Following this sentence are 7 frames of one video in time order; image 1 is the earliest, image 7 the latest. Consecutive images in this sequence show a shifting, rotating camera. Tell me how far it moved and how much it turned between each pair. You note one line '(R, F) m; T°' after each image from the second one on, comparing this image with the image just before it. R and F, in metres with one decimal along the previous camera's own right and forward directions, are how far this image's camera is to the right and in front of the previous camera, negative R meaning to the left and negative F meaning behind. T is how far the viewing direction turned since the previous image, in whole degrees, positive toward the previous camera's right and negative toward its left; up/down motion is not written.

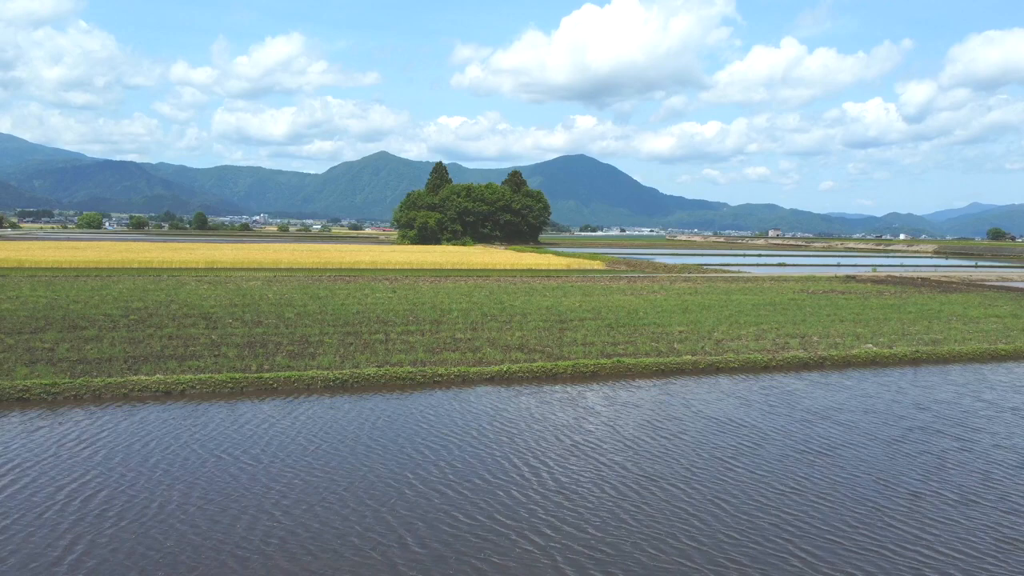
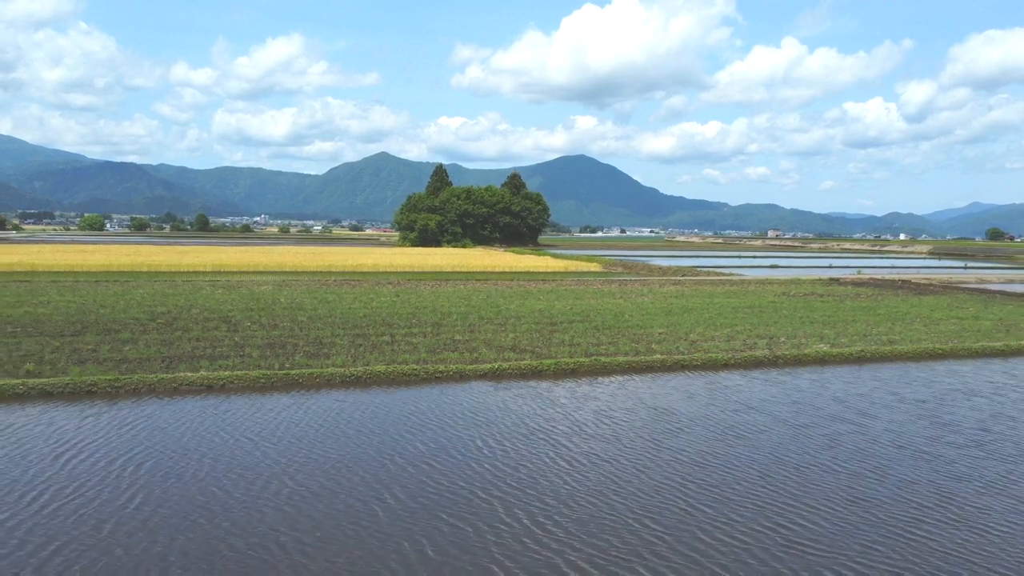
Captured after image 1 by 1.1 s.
(+0.1, -0.9) m; 0°
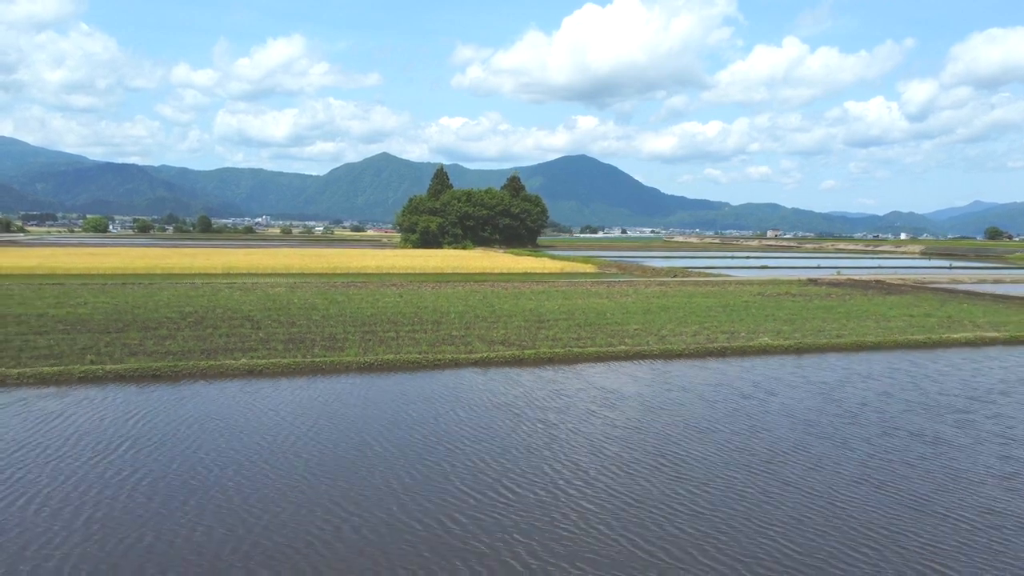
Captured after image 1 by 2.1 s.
(+0.2, -1.4) m; 0°
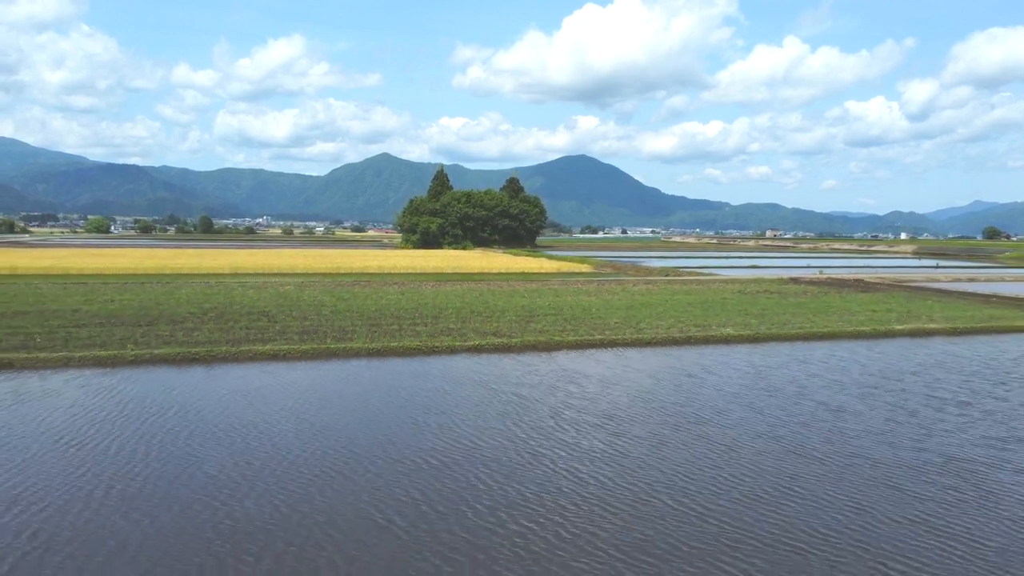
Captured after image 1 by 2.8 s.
(+0.2, -1.2) m; 0°
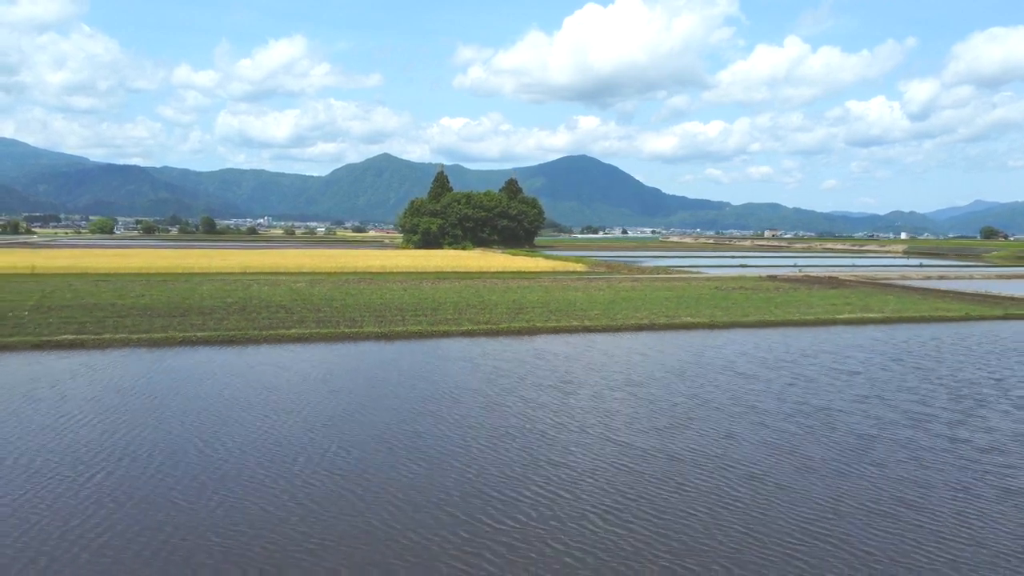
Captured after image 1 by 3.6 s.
(+0.2, -1.6) m; 0°
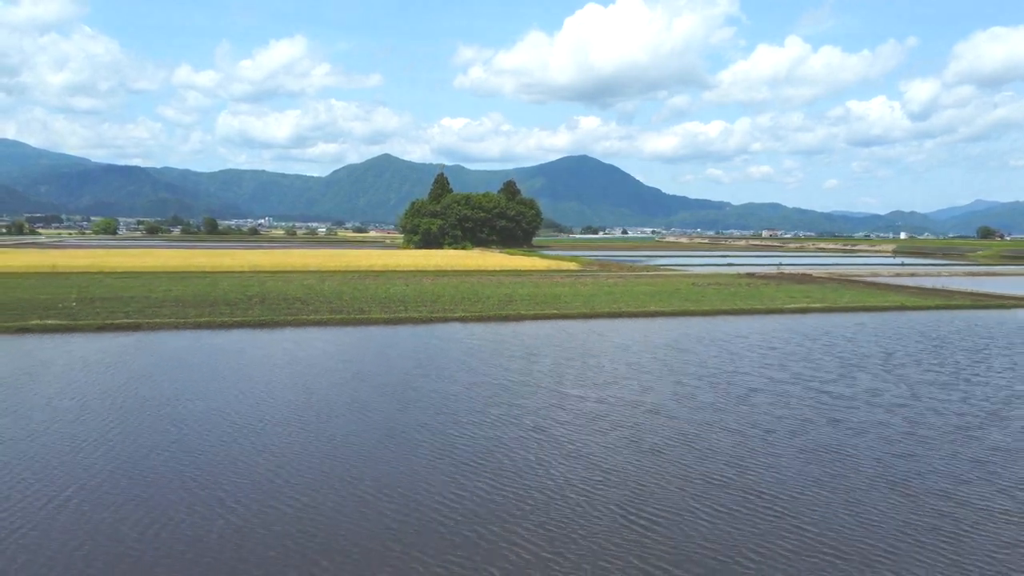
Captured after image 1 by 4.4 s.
(+0.3, -1.9) m; 0°
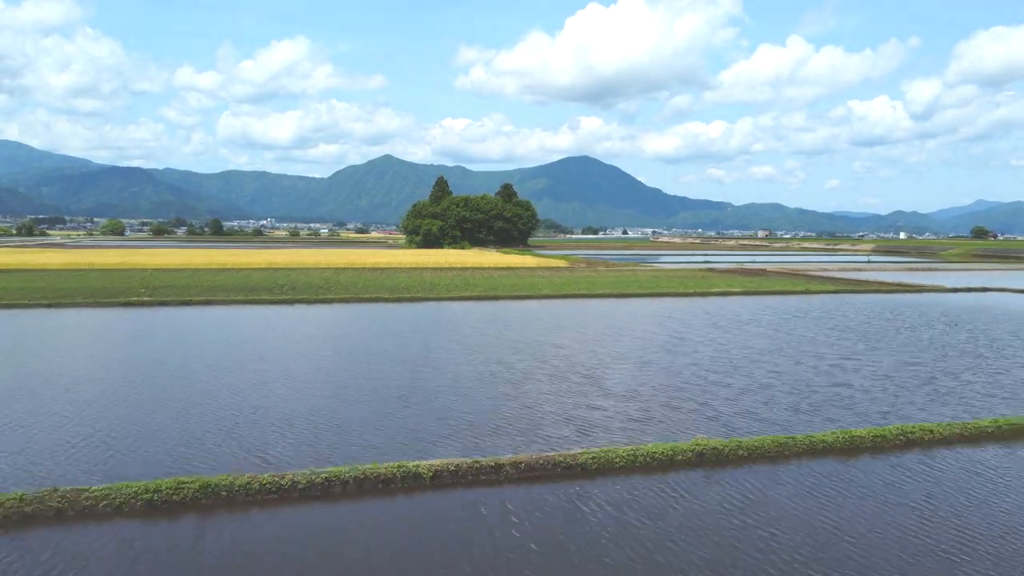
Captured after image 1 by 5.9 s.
(+0.5, -3.8) m; 0°
